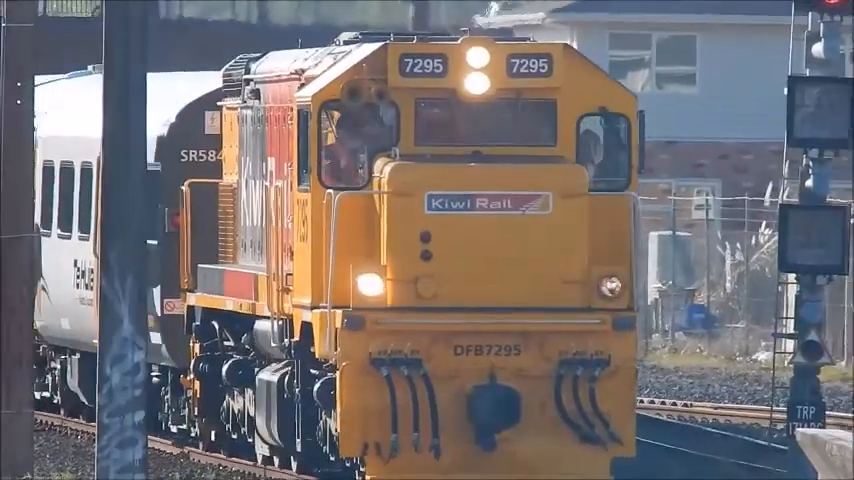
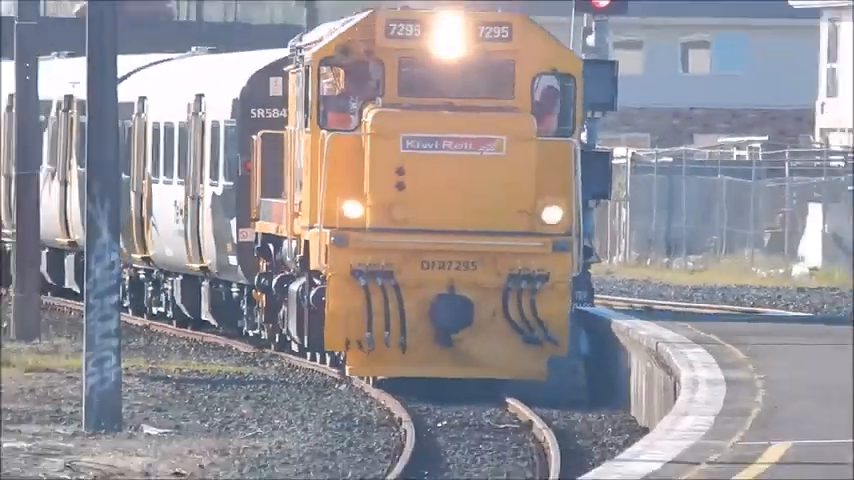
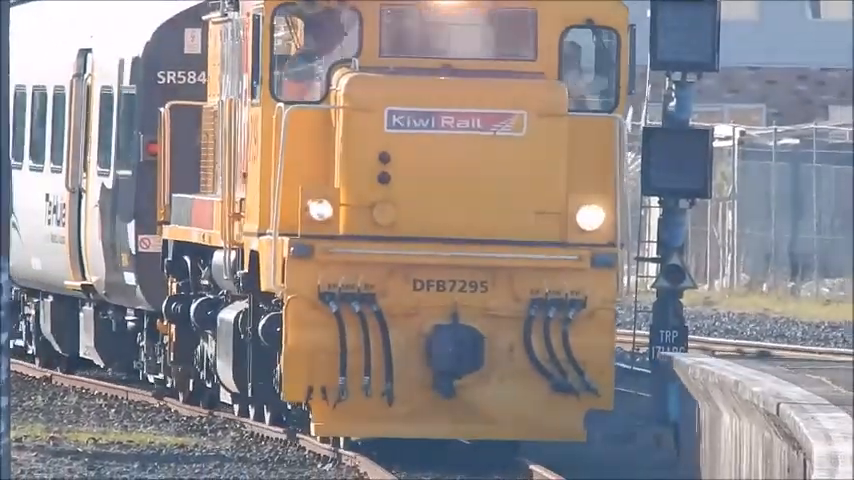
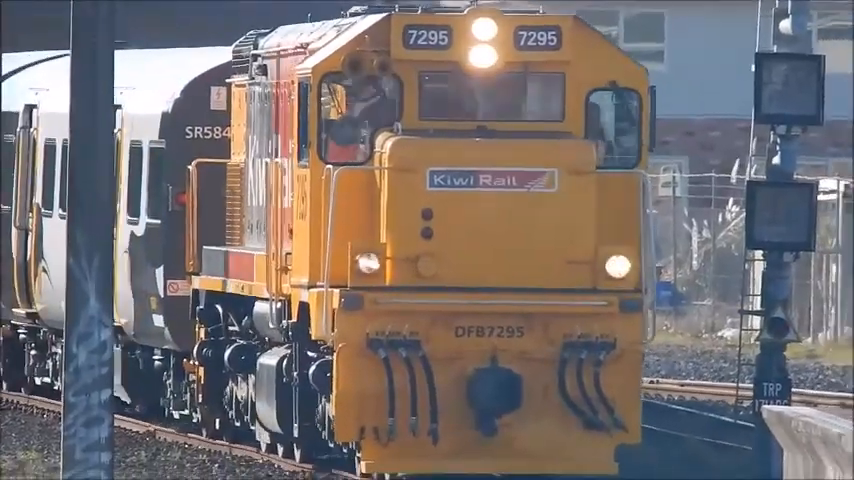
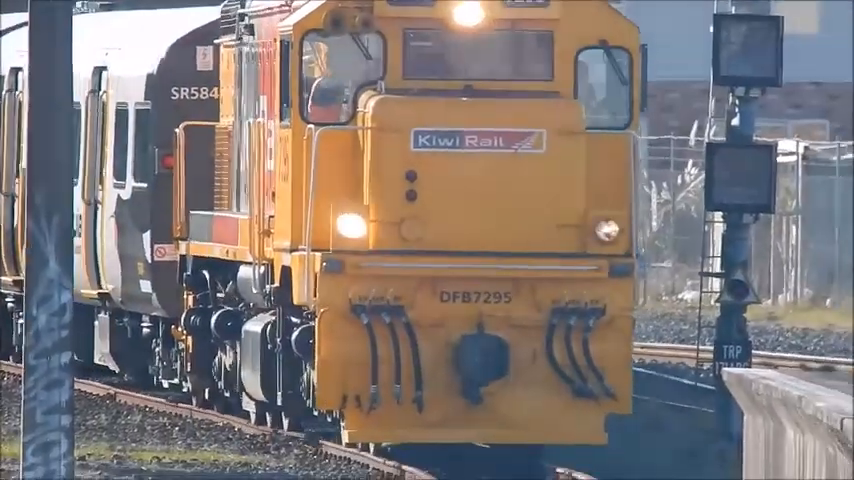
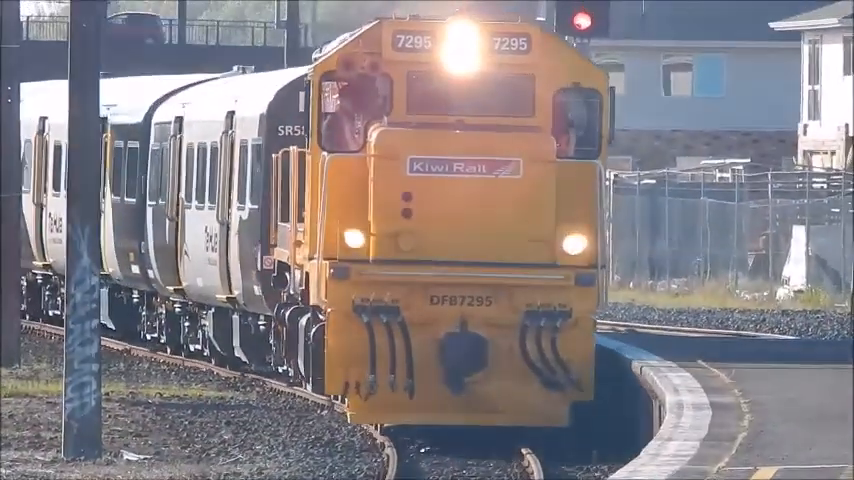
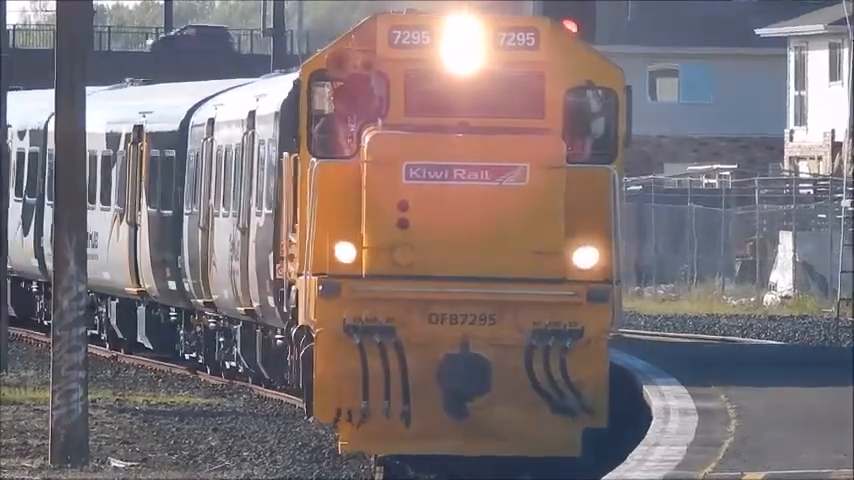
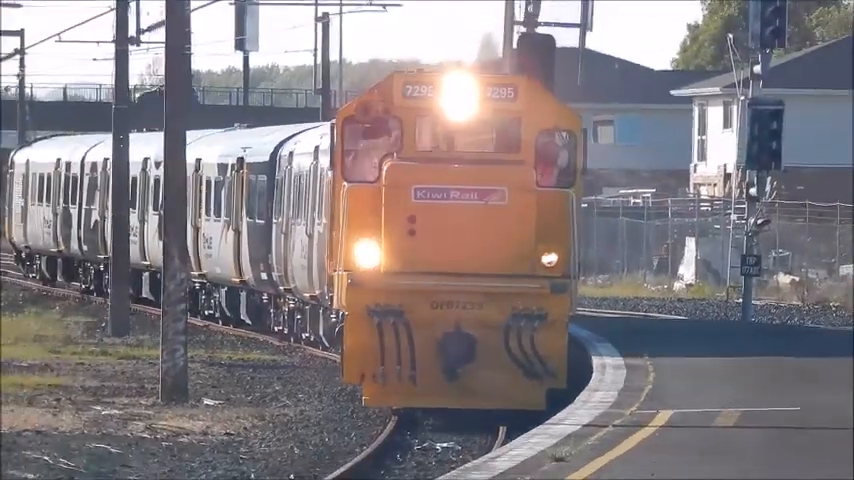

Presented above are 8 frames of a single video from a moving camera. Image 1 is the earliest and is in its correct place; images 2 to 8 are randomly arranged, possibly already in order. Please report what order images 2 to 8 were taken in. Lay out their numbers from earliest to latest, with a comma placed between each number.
4, 5, 3, 2, 6, 7, 8
